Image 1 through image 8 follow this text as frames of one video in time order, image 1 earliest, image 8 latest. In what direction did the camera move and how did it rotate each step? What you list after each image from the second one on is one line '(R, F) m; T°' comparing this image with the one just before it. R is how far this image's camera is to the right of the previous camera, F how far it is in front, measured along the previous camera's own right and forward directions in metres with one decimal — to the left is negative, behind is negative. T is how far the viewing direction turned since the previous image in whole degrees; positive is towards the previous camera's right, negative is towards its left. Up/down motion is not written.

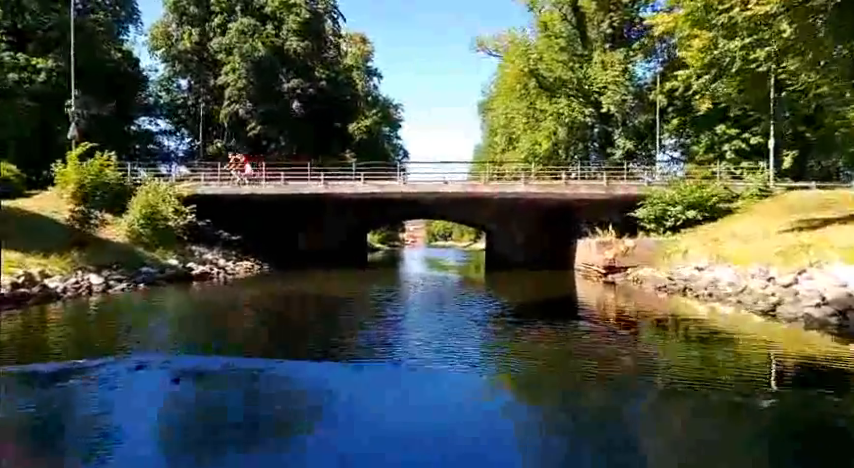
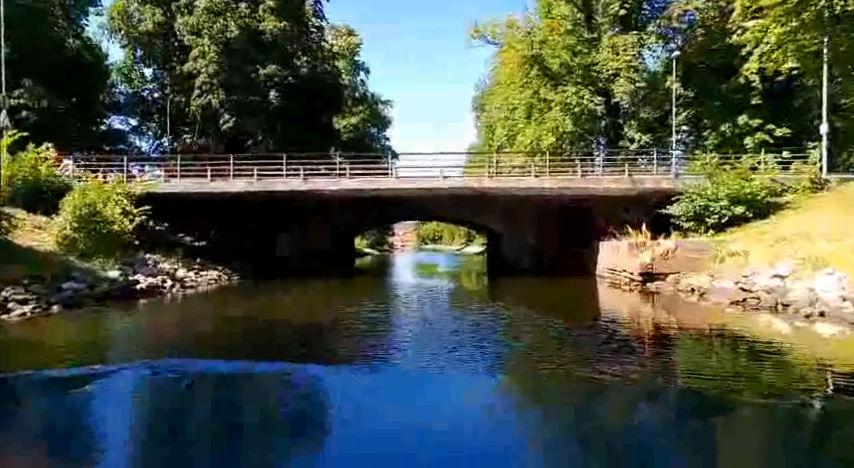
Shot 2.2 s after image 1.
(-0.4, +3.9) m; +1°
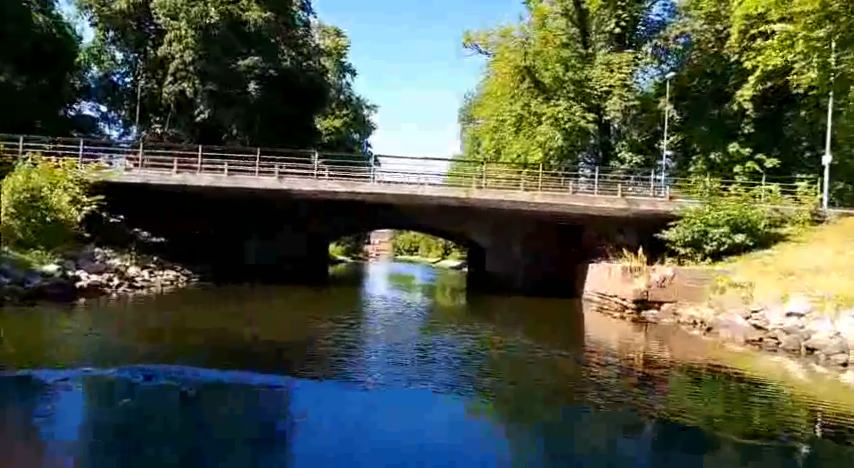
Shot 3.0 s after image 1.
(-0.1, +1.6) m; +2°
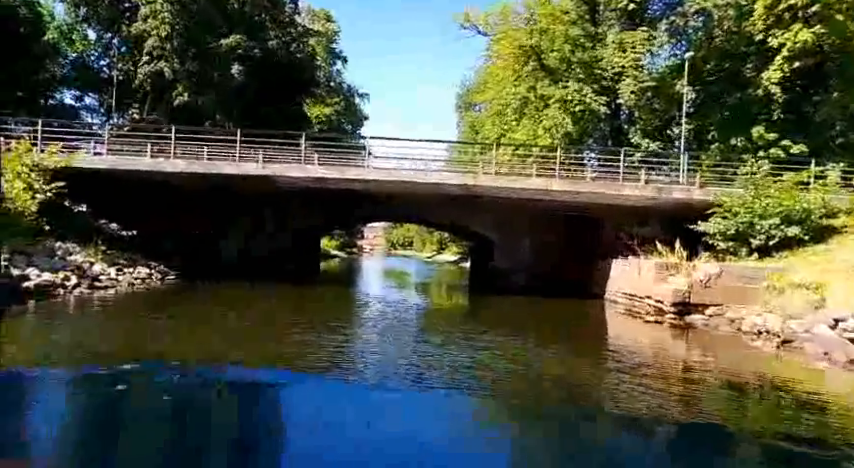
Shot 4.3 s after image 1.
(-0.3, +2.5) m; +1°
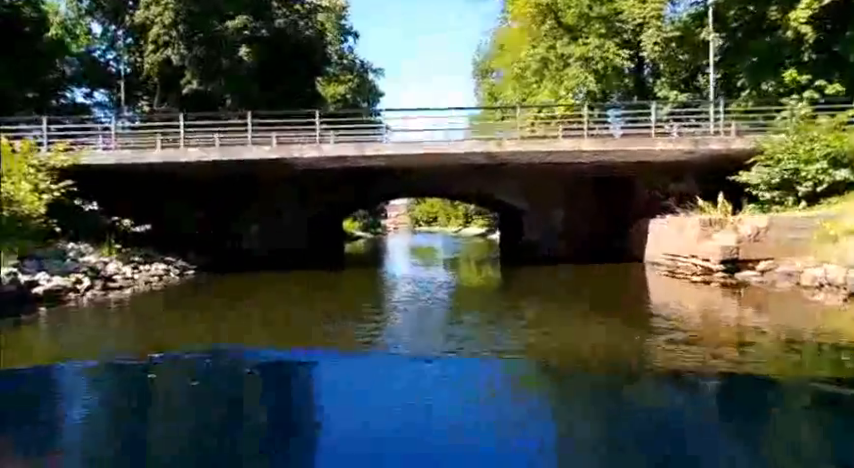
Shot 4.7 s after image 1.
(-0.2, +0.7) m; -2°
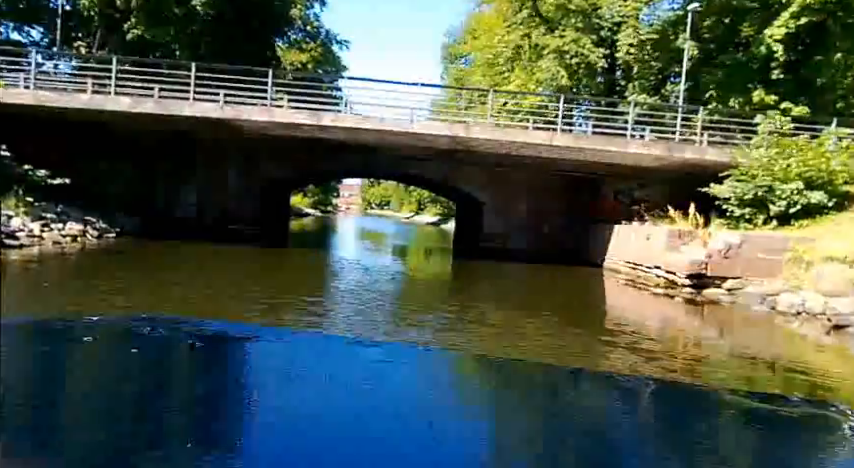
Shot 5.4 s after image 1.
(0.0, +1.3) m; +4°
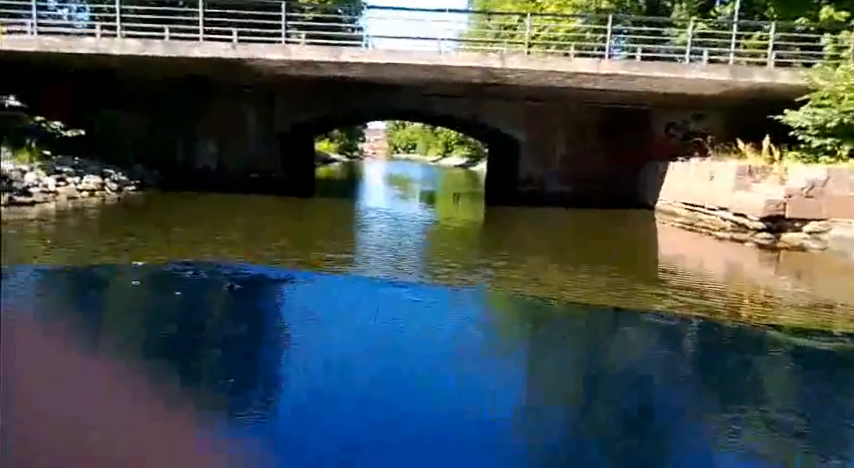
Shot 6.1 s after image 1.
(-0.1, +1.4) m; -3°
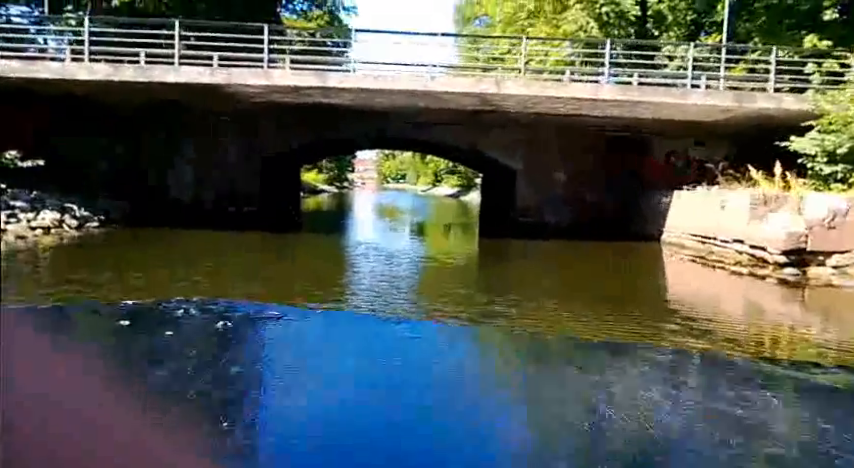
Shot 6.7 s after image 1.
(-0.1, +1.0) m; +1°
